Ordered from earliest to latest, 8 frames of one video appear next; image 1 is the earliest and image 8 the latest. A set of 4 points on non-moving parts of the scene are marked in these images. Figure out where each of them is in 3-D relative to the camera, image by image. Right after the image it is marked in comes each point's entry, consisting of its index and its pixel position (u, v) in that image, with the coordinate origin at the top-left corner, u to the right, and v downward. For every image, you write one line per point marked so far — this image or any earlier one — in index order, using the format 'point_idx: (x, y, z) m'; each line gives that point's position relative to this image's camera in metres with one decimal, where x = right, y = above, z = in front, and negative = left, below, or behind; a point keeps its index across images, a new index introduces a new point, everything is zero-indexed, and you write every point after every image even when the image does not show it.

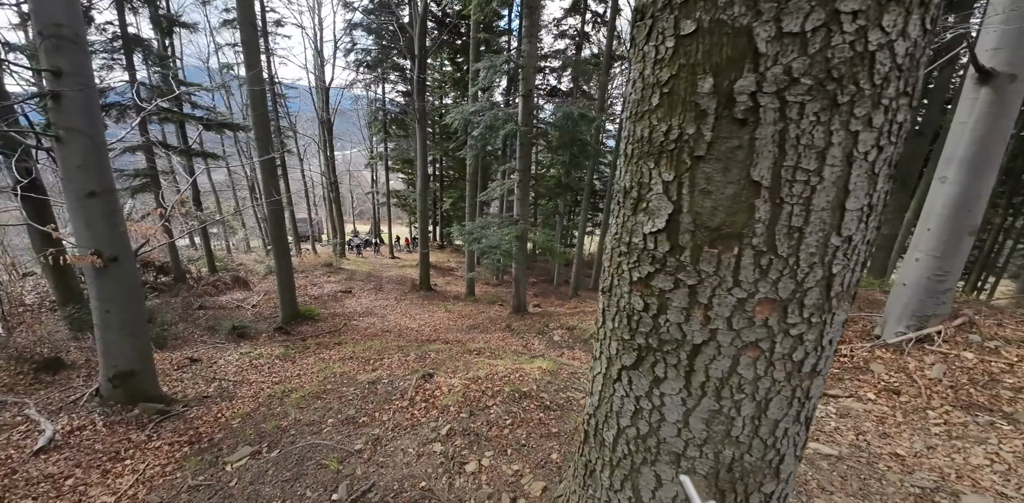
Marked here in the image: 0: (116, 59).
0: (-14.3, +6.9, +13.3) m
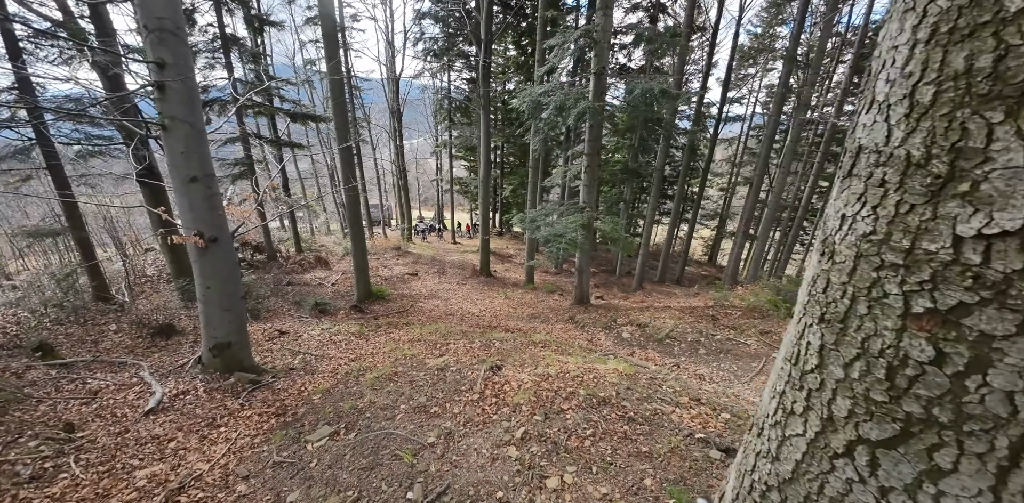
0: (-11.7, +7.7, +14.8) m
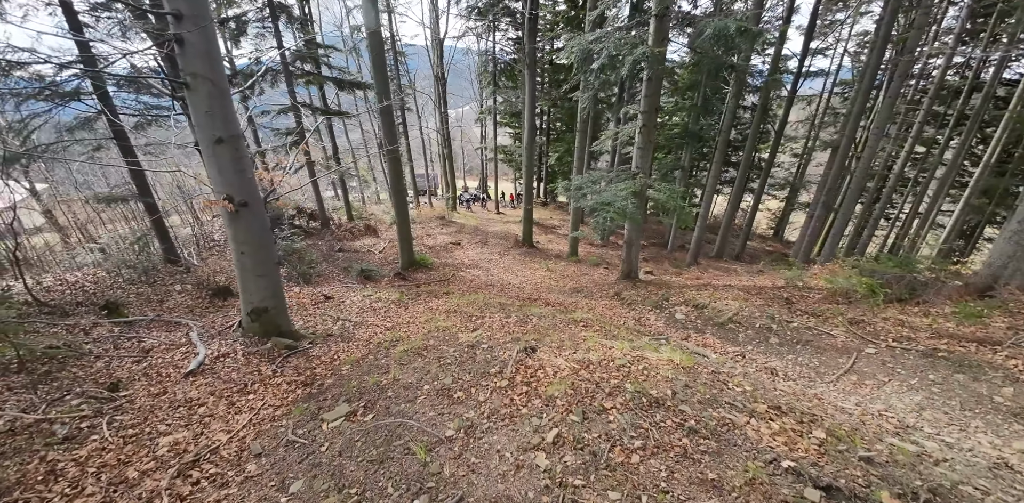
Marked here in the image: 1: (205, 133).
0: (-9.8, +9.1, +14.9) m
1: (-3.5, +1.3, +4.2) m
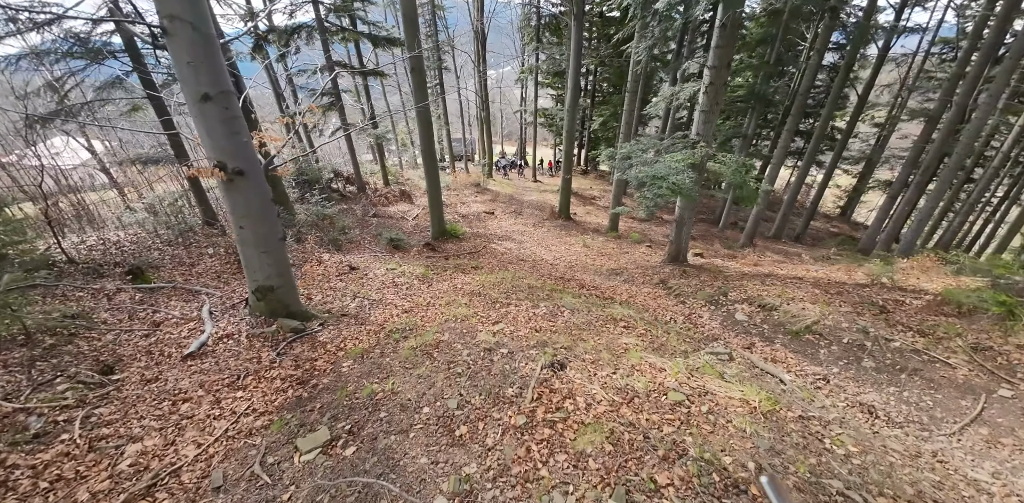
0: (-8.1, +10.5, +14.1) m
1: (-3.1, +1.6, +3.6) m
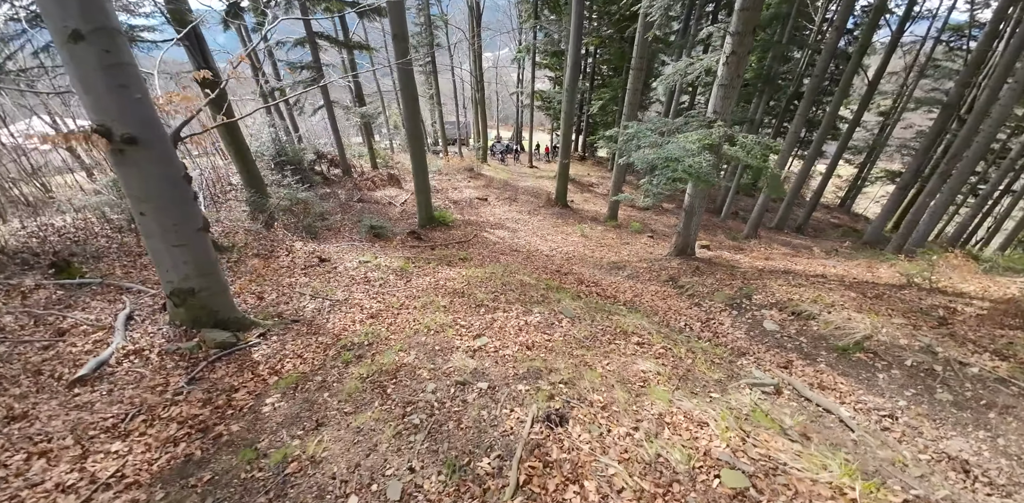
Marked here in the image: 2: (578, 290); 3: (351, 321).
0: (-8.3, +11.0, +12.7) m
1: (-3.2, +1.6, +2.6) m
2: (+1.2, -0.7, +6.9) m
3: (-2.0, -0.9, +4.5) m
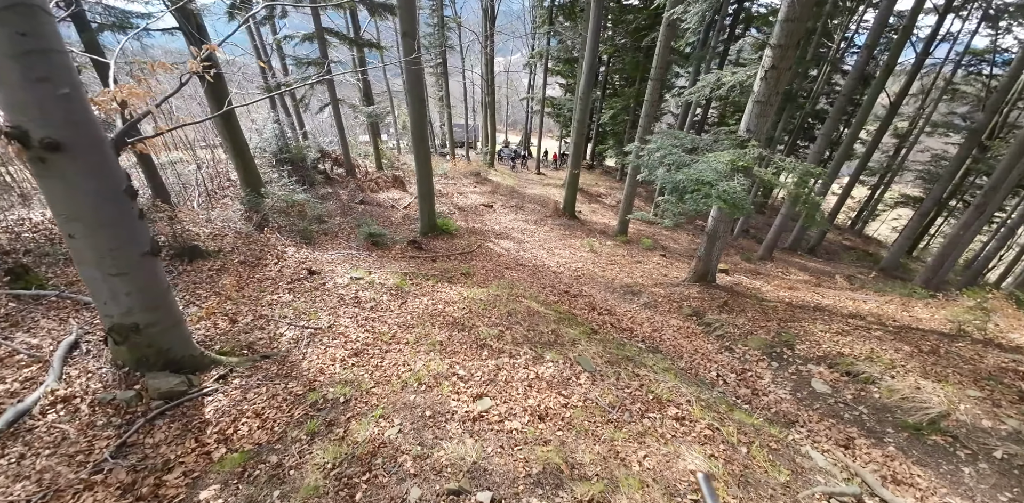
0: (-7.6, +10.9, +12.2) m
1: (-3.1, +1.4, +2.0) m
2: (+1.3, -1.2, +6.3) m
3: (-1.9, -1.1, +3.8) m
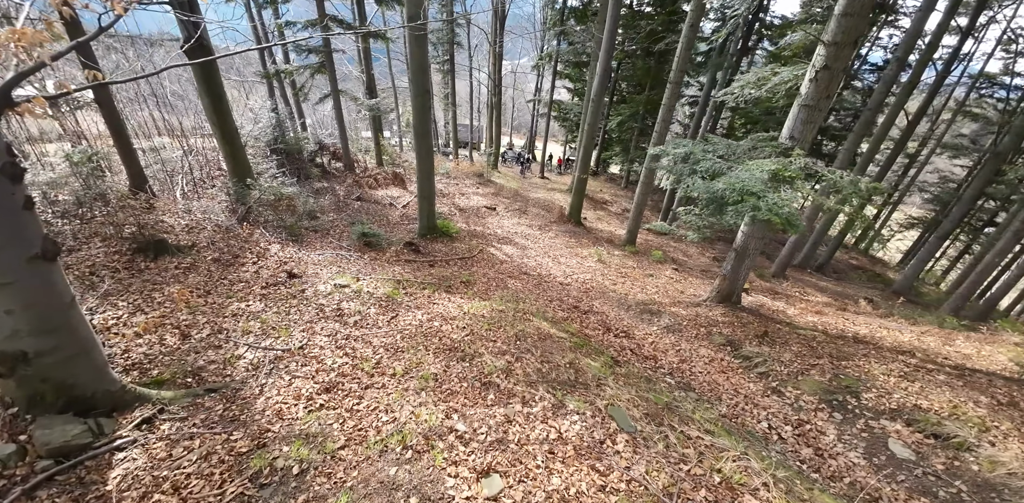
0: (-7.0, +11.0, +11.5) m
1: (-2.8, +1.4, +1.2) m
2: (+1.4, -1.4, +5.5) m
3: (-1.8, -1.2, +3.0) m
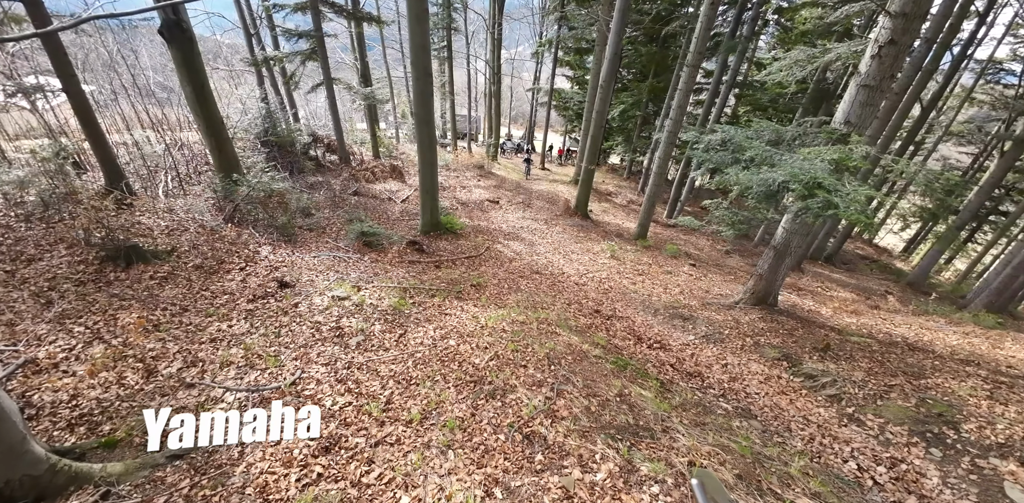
0: (-6.8, +11.0, +10.5) m
1: (-2.5, +1.2, +0.4) m
2: (+1.7, -1.4, +4.8) m
3: (-1.4, -1.3, +2.3) m
